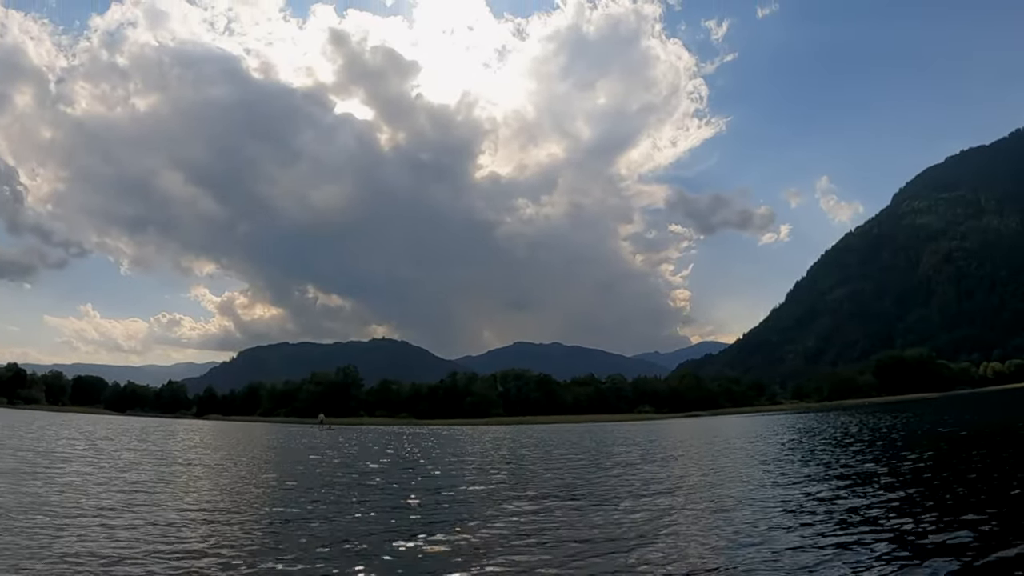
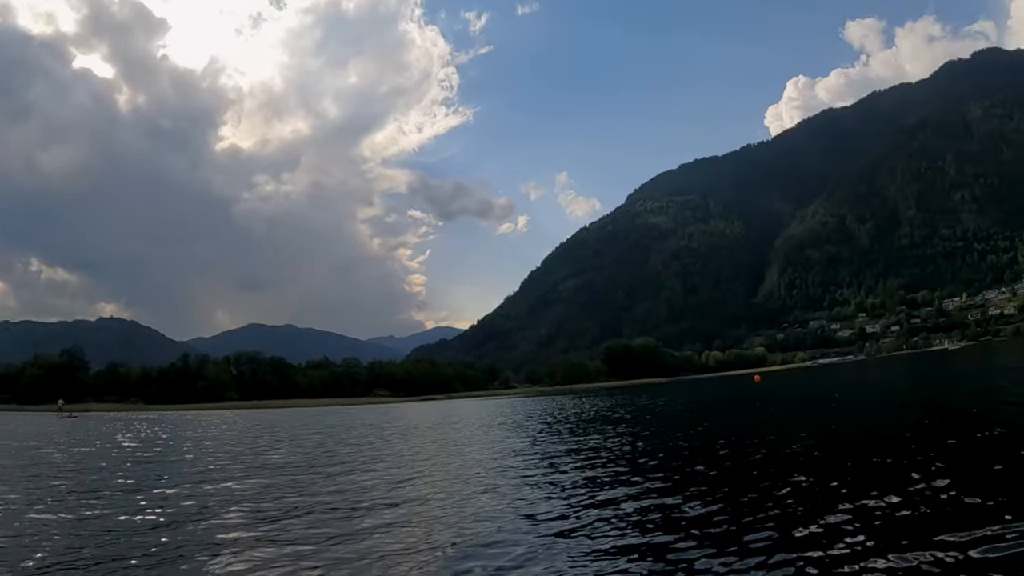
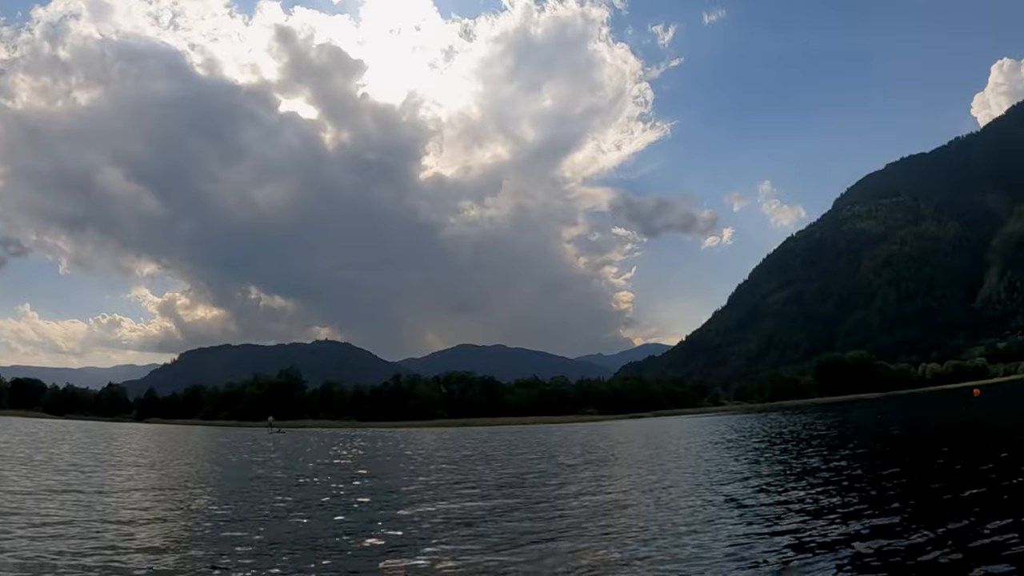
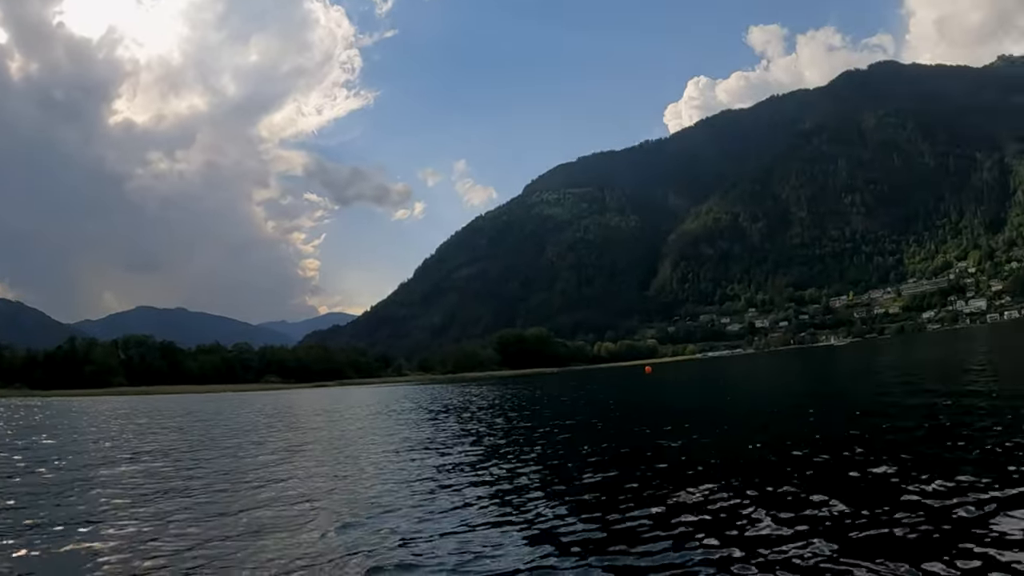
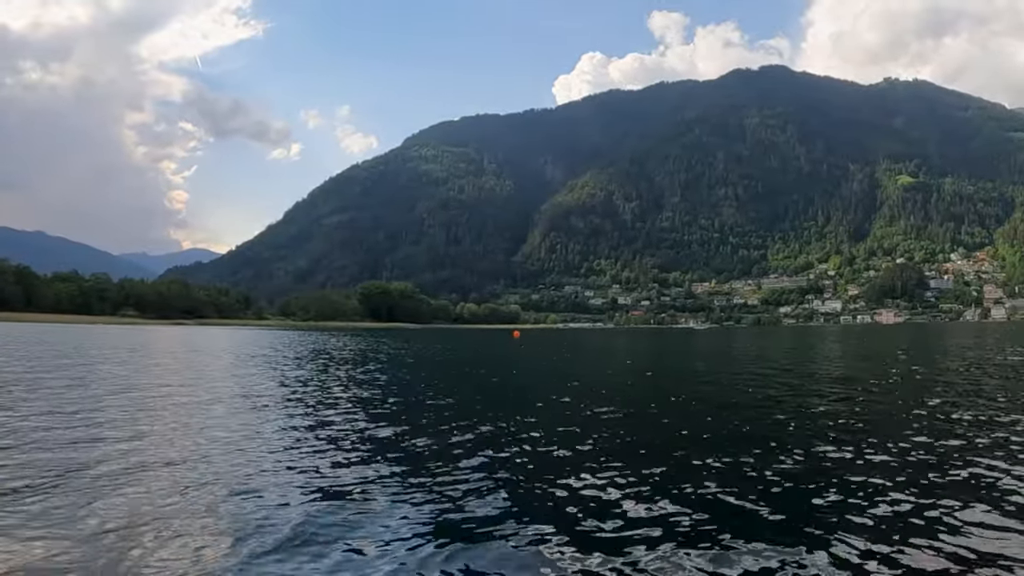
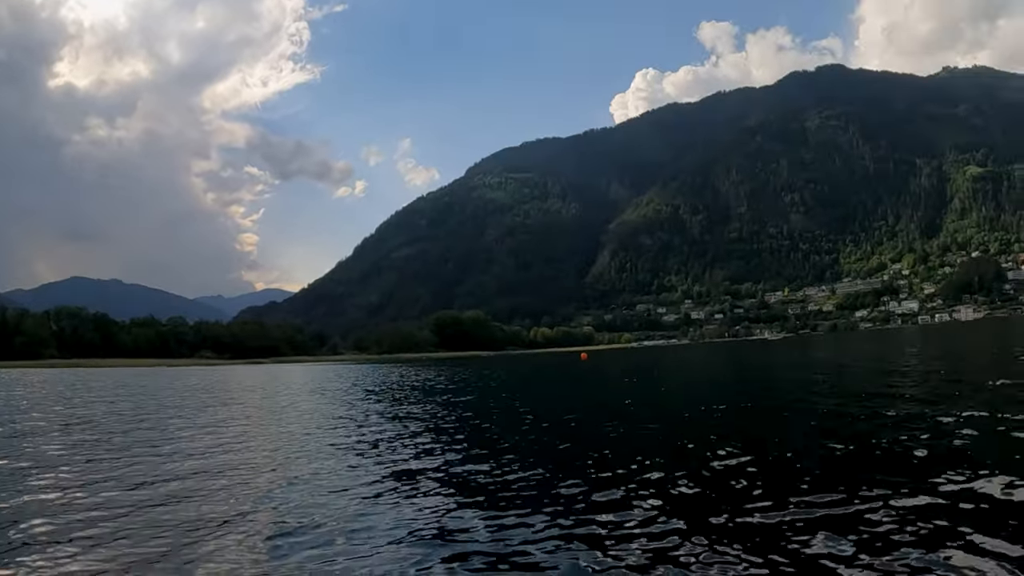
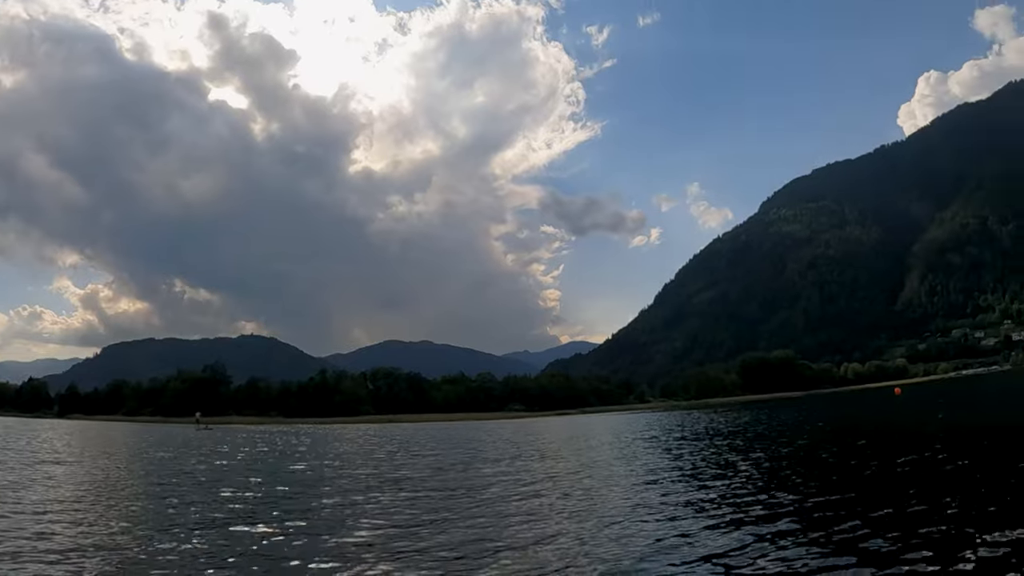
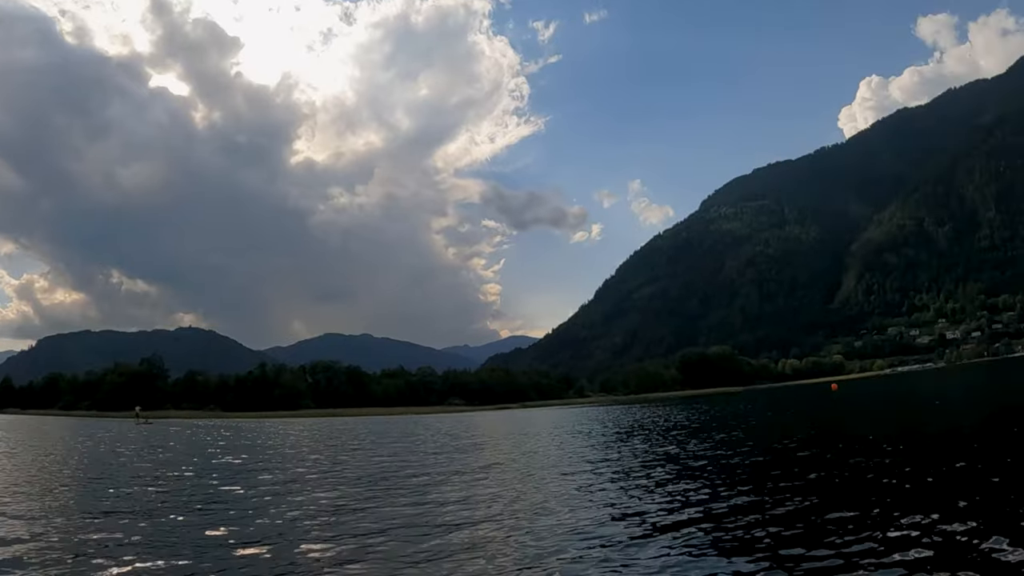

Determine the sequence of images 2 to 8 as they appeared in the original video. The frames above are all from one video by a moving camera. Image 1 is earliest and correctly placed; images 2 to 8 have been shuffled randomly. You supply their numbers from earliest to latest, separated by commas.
3, 7, 8, 2, 4, 6, 5
